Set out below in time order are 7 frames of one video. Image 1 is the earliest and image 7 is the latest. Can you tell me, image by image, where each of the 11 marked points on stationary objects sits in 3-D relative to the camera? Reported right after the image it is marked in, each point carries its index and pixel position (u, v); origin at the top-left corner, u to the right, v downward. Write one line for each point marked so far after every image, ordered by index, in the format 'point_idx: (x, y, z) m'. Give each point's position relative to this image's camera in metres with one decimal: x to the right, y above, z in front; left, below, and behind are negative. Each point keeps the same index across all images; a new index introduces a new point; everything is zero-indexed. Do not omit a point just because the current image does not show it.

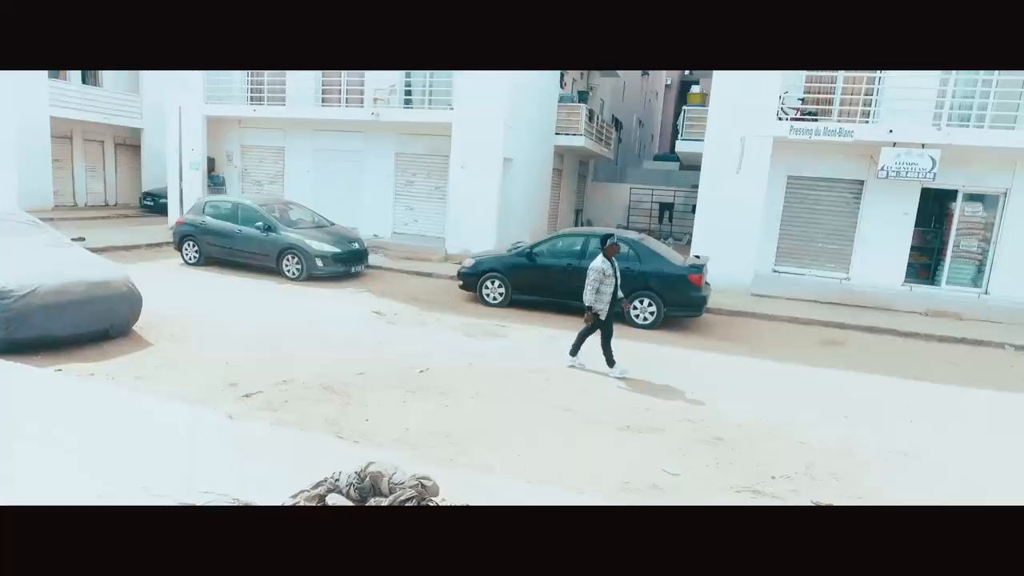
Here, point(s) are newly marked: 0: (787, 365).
0: (+4.8, -1.4, +7.9) m
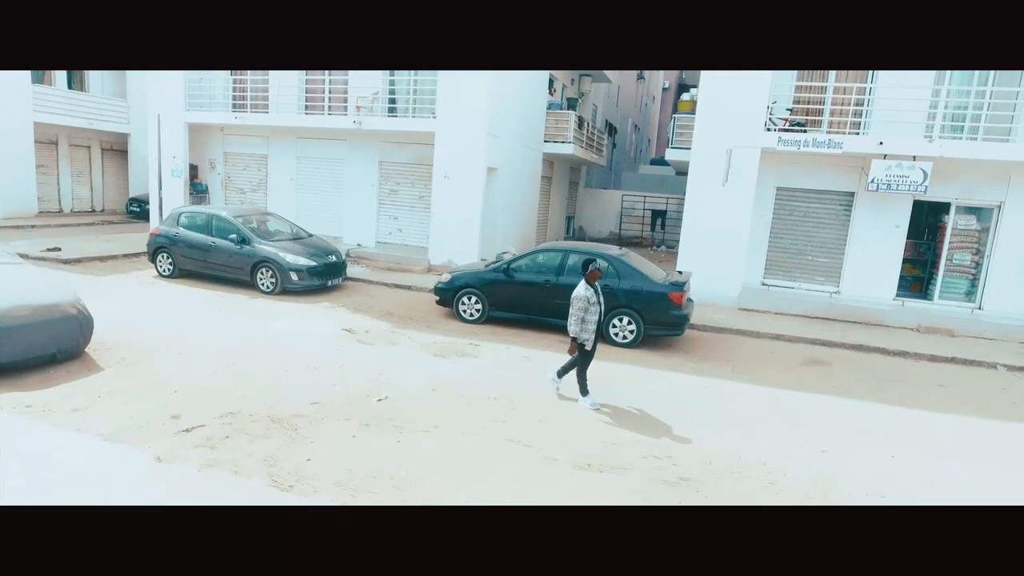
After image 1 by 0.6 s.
0: (+4.4, -1.7, +7.6) m
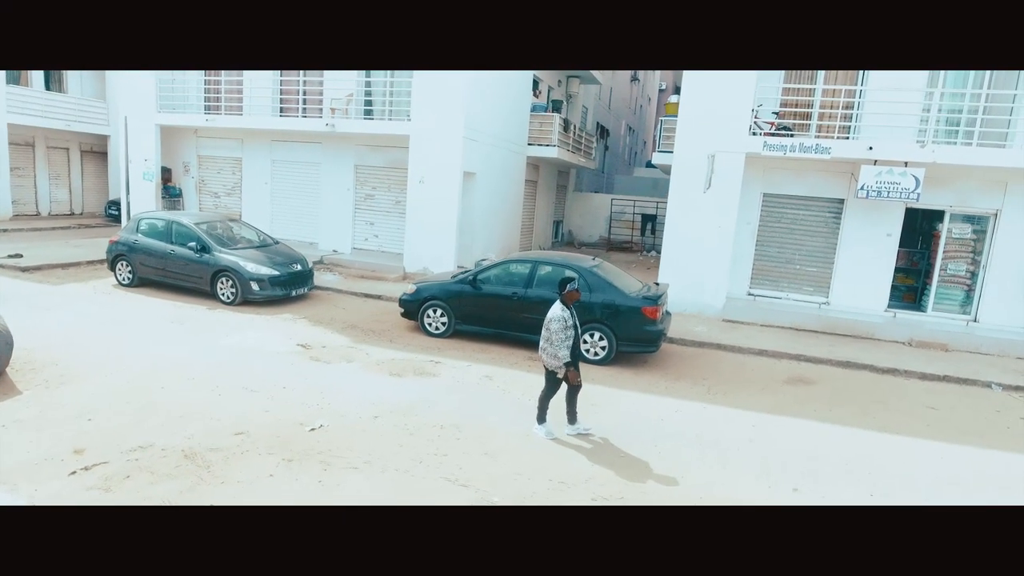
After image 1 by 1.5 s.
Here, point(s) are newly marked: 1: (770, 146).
0: (+3.7, -2.0, +7.1) m
1: (+6.2, +3.4, +10.7) m
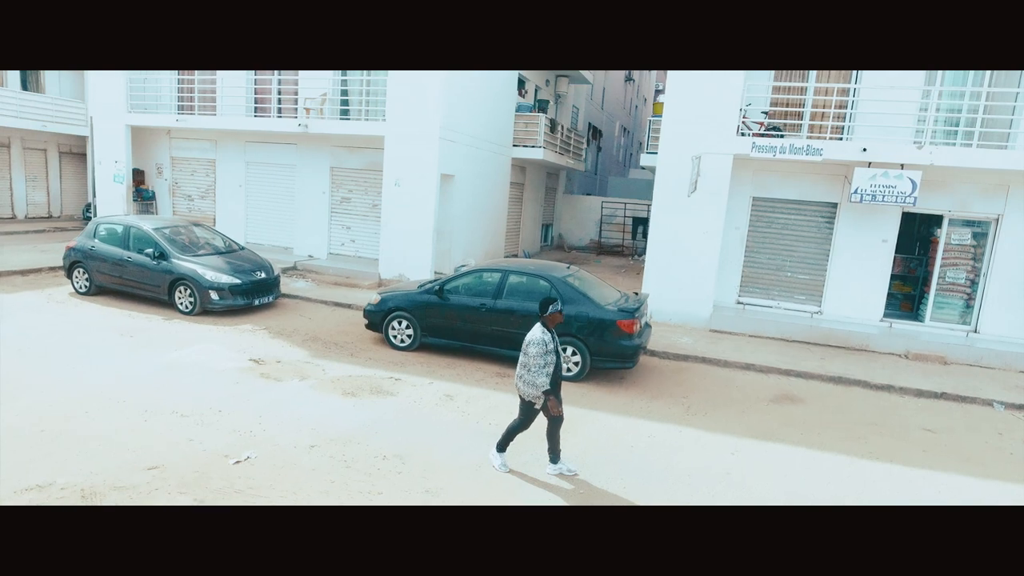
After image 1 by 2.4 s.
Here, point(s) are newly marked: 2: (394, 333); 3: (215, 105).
0: (+3.1, -2.2, +6.5) m
1: (+5.6, +3.2, +10.2) m
2: (-2.3, -0.9, +8.7) m
3: (-9.8, +6.0, +14.7) m
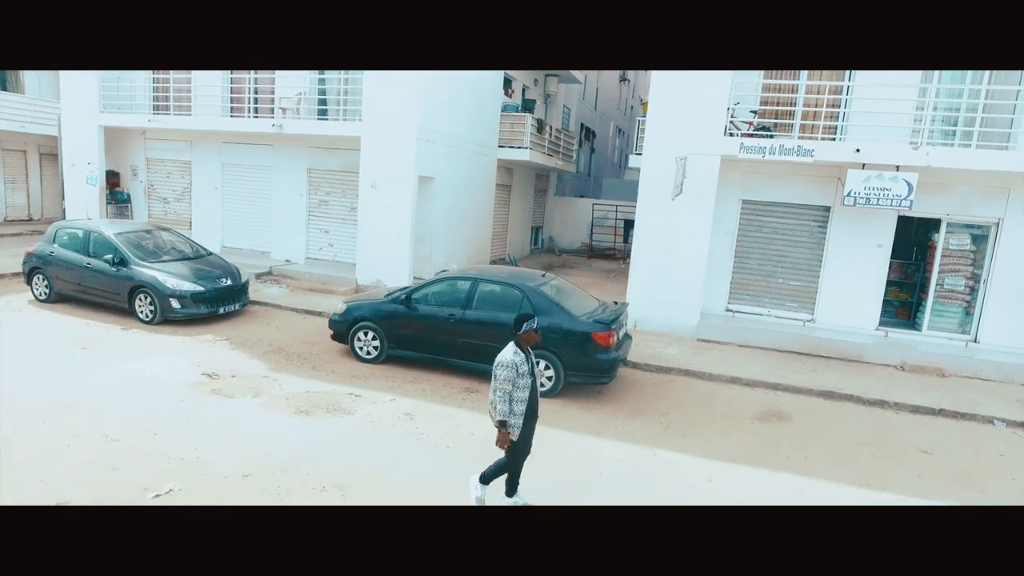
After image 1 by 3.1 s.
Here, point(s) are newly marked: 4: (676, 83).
0: (+2.6, -2.3, +6.1) m
1: (+5.1, +3.0, +9.7) m
2: (-2.8, -1.1, +8.2) m
3: (-10.3, +5.9, +14.2) m
4: (+3.7, +4.6, +9.9) m
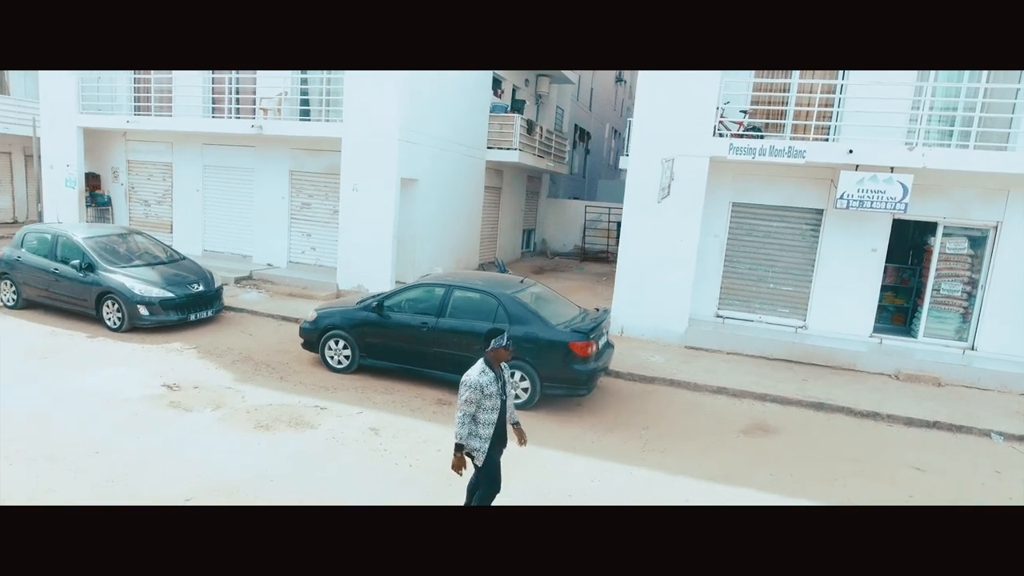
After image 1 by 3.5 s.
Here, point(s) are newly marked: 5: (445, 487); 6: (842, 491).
0: (+2.2, -2.4, +5.7) m
1: (+4.7, +2.9, +9.4) m
2: (-3.2, -1.2, +7.9) m
3: (-10.7, +5.7, +14.0) m
4: (+3.3, +4.4, +9.6) m
5: (-0.7, -2.4, +5.2) m
6: (+4.2, -2.6, +5.6) m
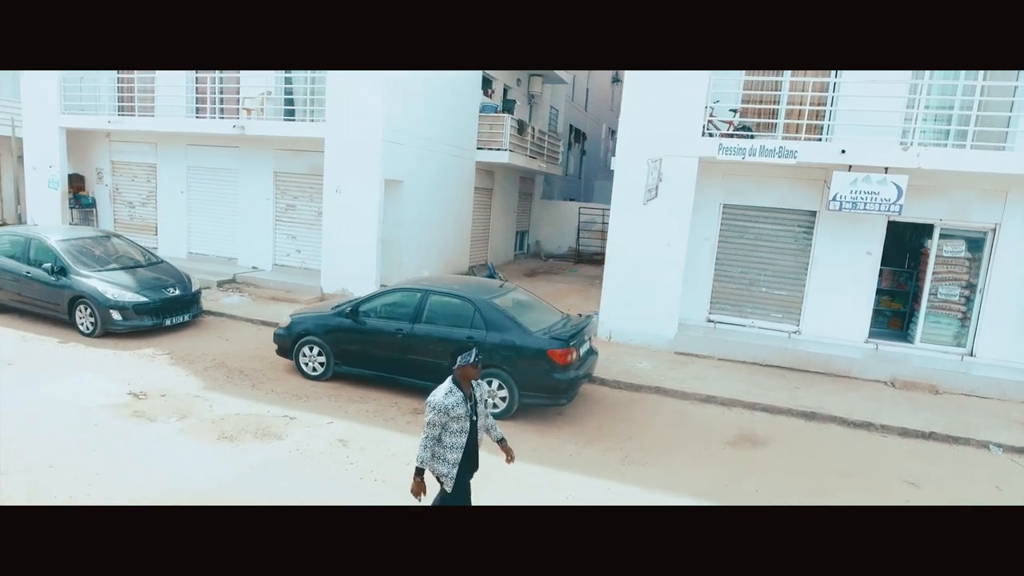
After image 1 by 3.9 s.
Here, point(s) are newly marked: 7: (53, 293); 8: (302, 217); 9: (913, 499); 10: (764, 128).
0: (+1.9, -2.5, +5.5) m
1: (+4.4, +2.8, +9.1) m
2: (-3.6, -1.3, +7.7) m
3: (-11.0, +5.6, +13.7) m
4: (+2.9, +4.4, +9.3) m
5: (-1.1, -2.5, +5.0) m
6: (+3.9, -2.7, +5.4) m
7: (-9.3, -0.1, +9.0) m
8: (-6.0, +2.0, +12.8) m
9: (+5.0, -2.7, +5.6) m
10: (+5.8, +3.7, +10.2) m
